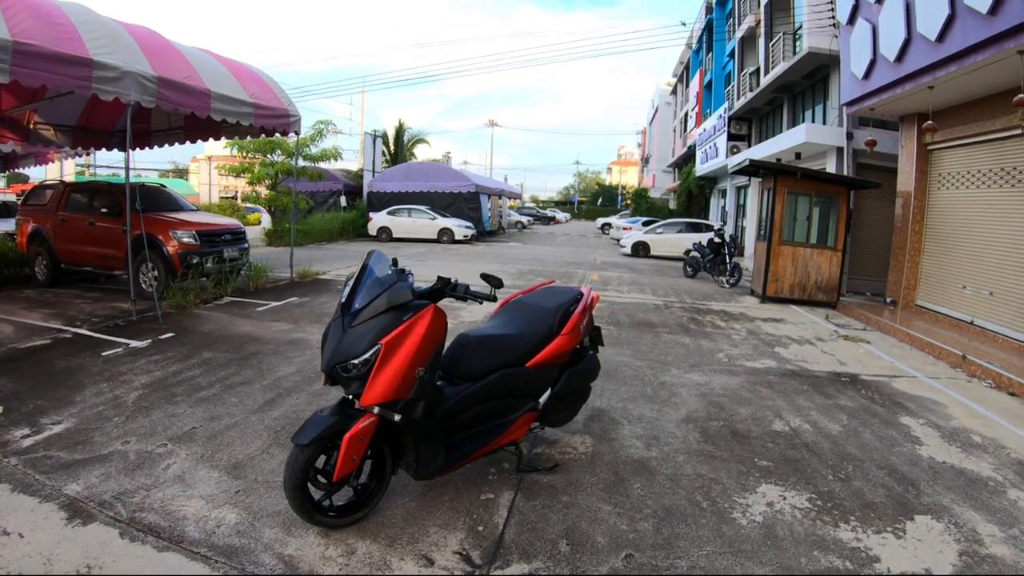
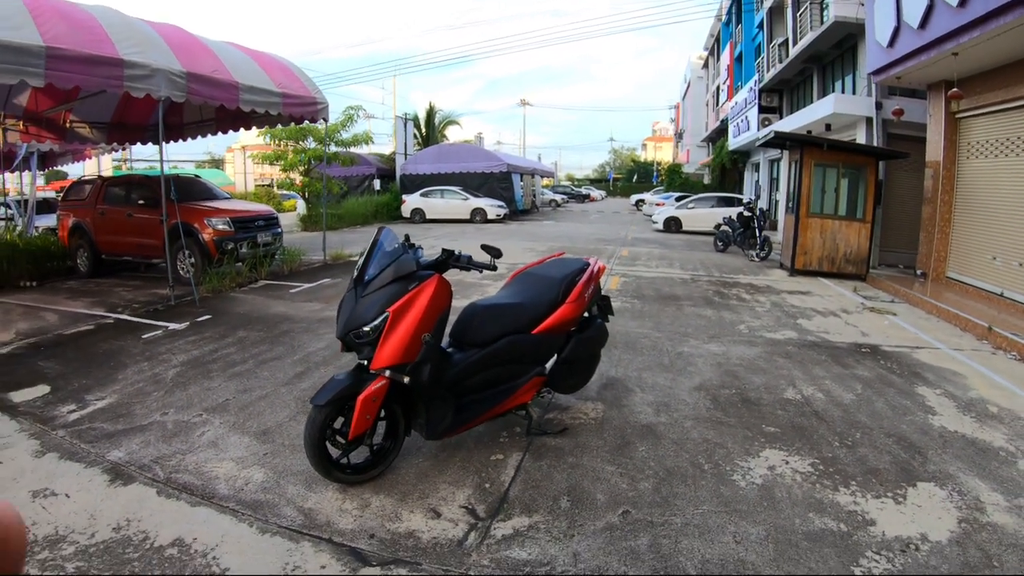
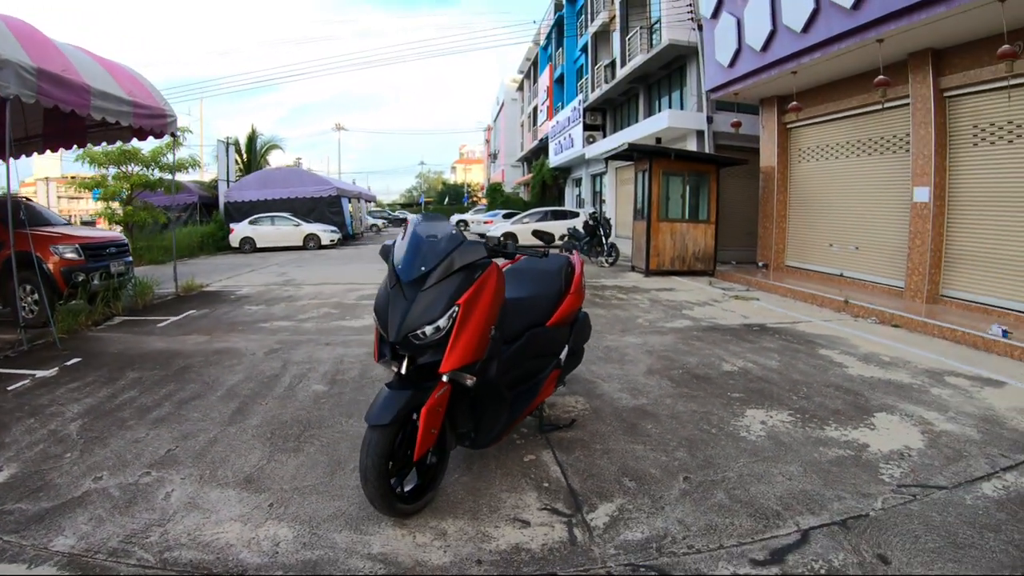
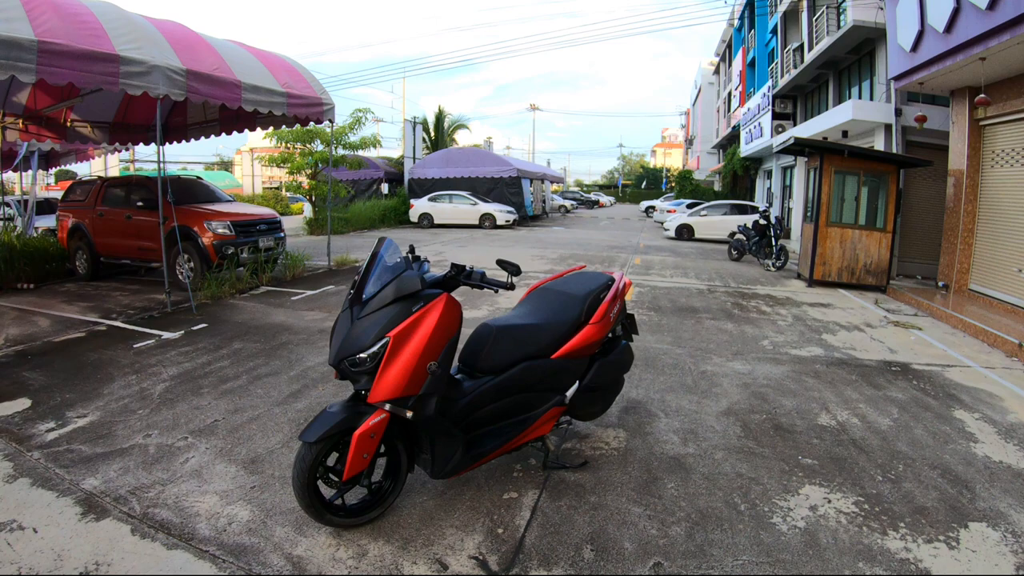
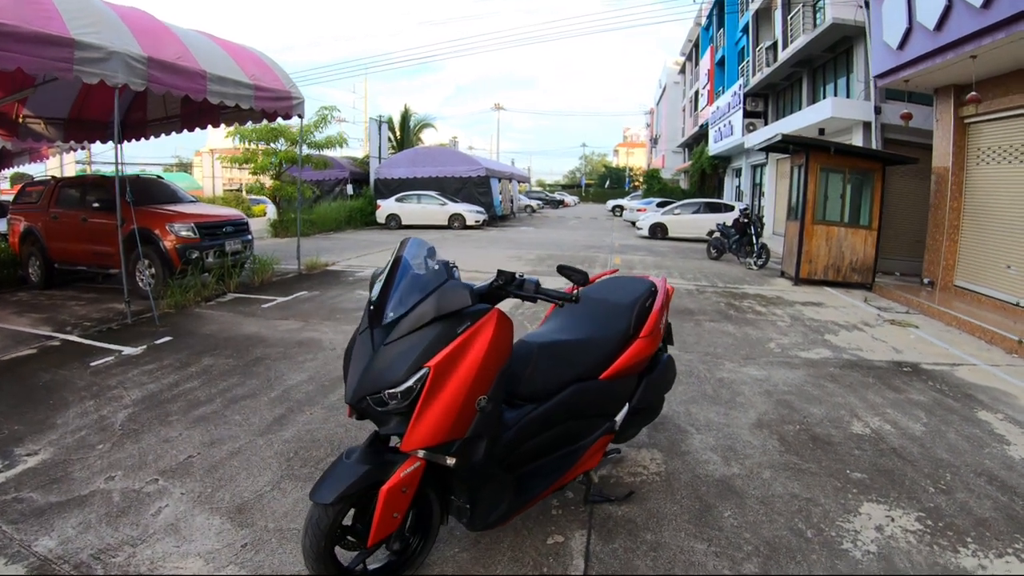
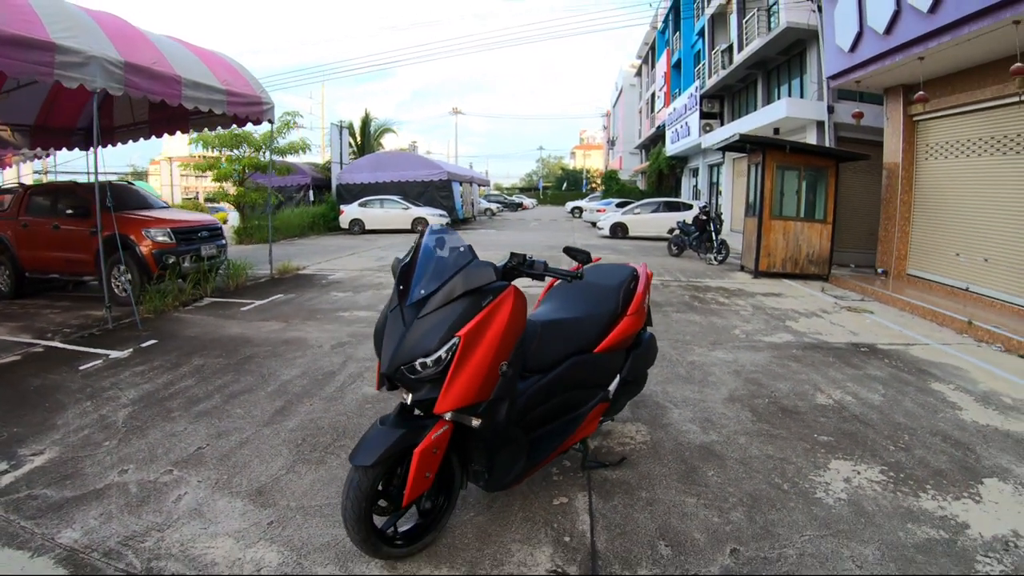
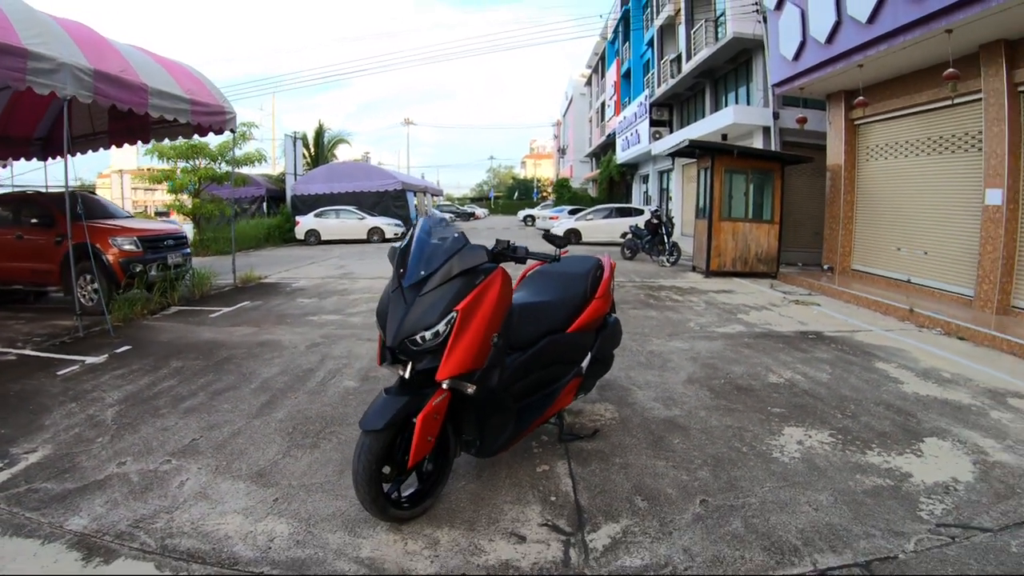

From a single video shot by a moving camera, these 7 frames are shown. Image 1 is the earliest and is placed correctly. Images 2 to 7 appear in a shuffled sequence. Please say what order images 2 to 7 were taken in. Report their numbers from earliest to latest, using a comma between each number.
2, 4, 5, 6, 7, 3
